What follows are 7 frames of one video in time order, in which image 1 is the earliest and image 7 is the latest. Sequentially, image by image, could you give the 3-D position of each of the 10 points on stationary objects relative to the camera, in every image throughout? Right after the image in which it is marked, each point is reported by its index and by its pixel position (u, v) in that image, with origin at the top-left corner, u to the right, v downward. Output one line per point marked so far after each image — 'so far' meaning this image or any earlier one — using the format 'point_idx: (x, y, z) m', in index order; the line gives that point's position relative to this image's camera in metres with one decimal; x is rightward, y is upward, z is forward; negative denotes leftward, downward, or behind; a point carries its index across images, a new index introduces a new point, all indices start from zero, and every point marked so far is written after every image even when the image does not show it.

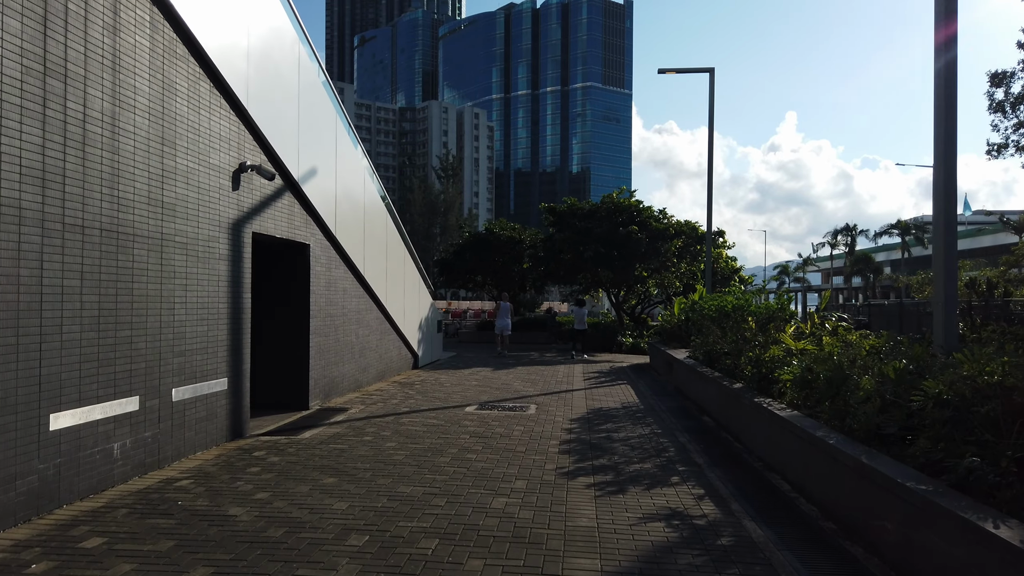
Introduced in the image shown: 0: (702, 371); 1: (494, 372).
0: (+2.9, -1.3, +11.3) m
1: (-0.4, -1.9, +16.8) m
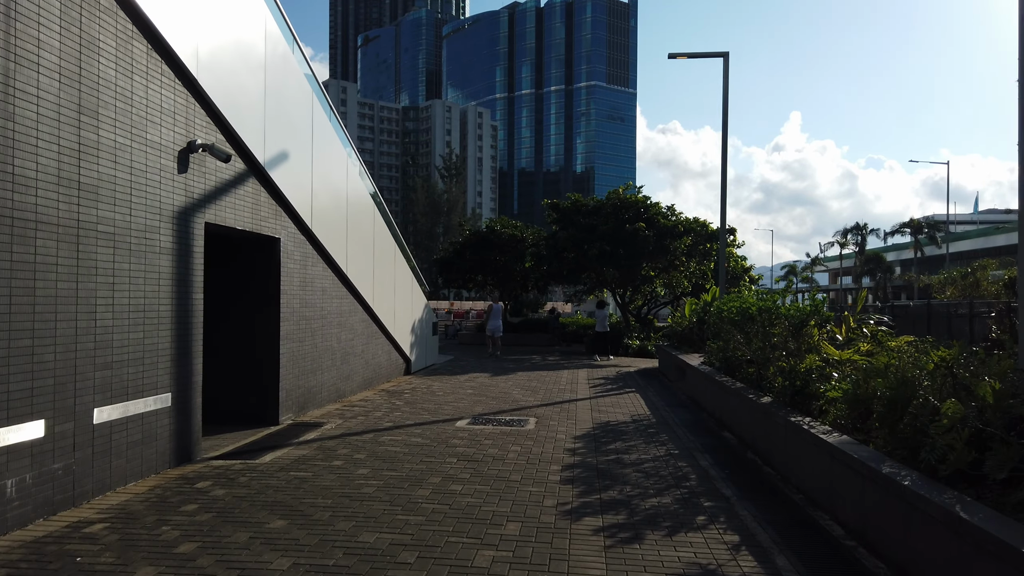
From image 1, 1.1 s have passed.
0: (+2.8, -1.3, +10.1) m
1: (-0.4, -1.9, +15.6) m
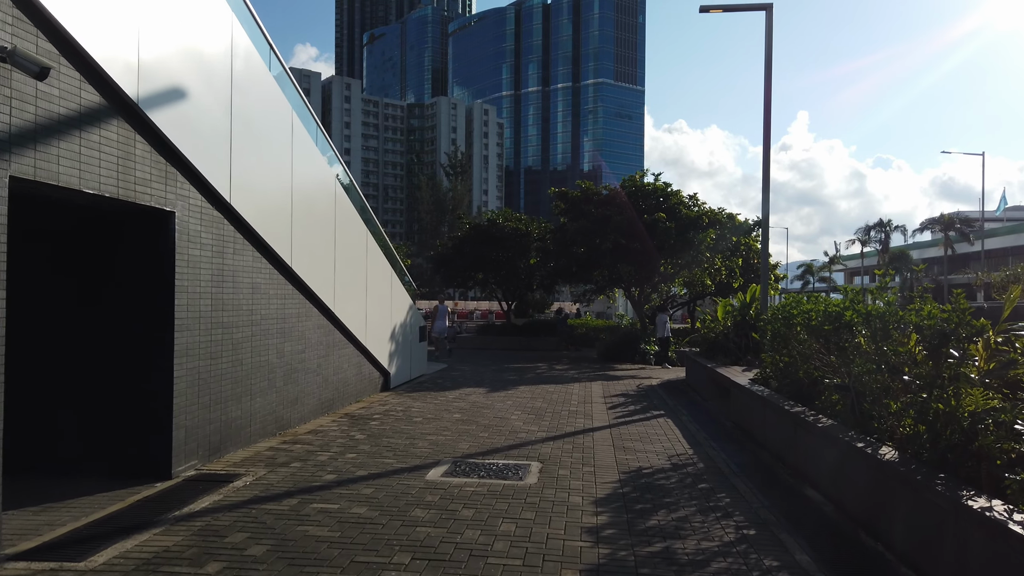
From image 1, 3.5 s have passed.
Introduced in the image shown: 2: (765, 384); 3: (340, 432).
0: (+2.8, -1.2, +7.3) m
1: (-0.4, -1.8, +12.8) m
2: (+3.3, -1.3, +10.0) m
3: (-2.1, -1.7, +9.0) m
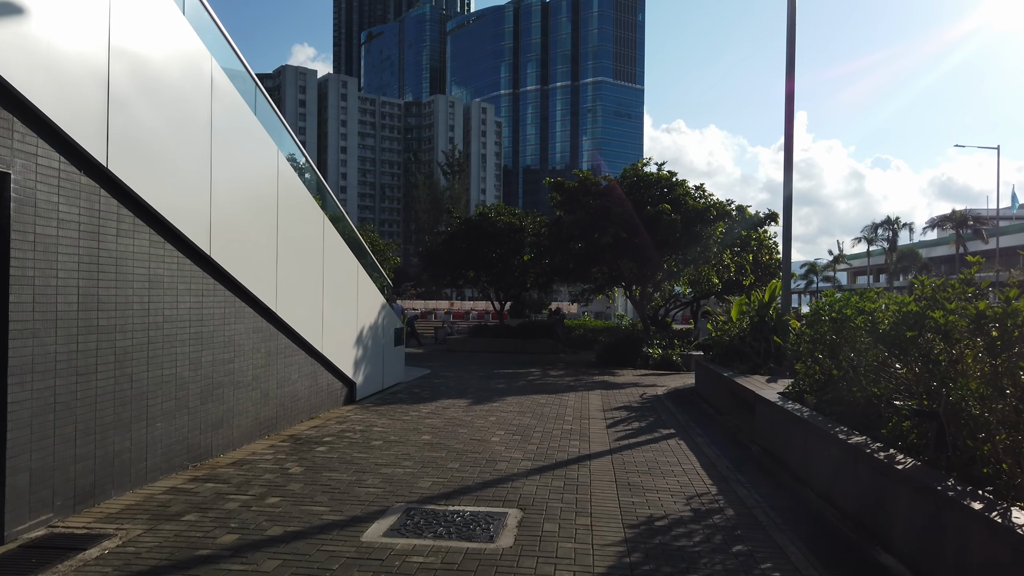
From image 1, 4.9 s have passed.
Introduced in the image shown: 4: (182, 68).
0: (+2.5, -1.2, +5.5) m
1: (-0.7, -1.8, +11.0) m
2: (+3.1, -1.2, +8.2) m
3: (-2.3, -1.7, +7.2) m
4: (-2.9, +1.9, +6.7) m
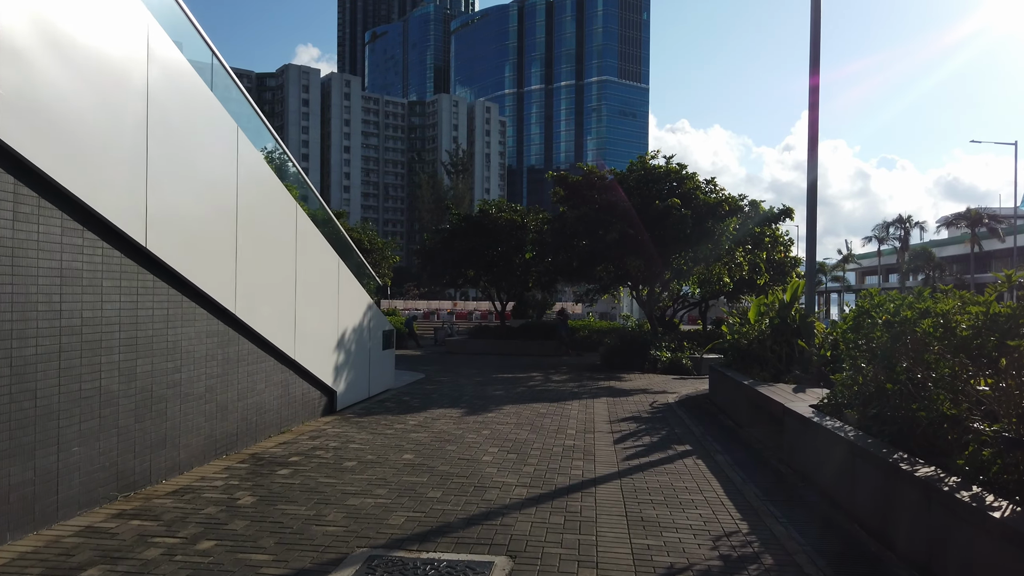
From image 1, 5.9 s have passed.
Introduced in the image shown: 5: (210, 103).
0: (+2.5, -1.2, +4.4) m
1: (-0.7, -1.7, +9.9) m
2: (+3.0, -1.2, +7.1) m
3: (-2.3, -1.6, +6.1) m
4: (-3.0, +2.0, +5.6) m
5: (-2.8, +1.7, +7.1) m
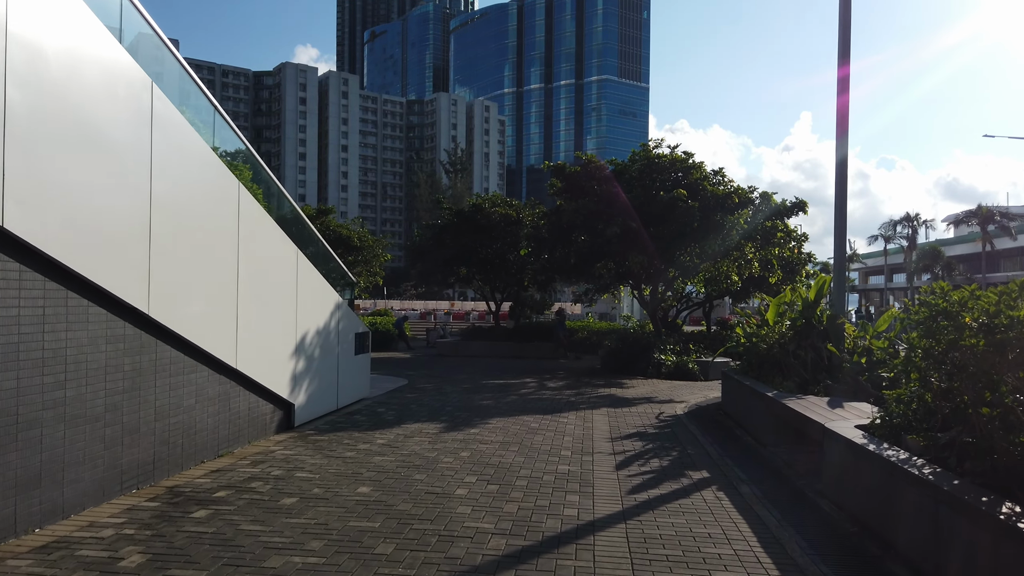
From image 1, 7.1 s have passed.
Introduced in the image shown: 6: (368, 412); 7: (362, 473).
0: (+2.3, -1.1, +2.9) m
1: (-0.9, -1.7, +8.5) m
2: (+2.9, -1.2, +5.7) m
3: (-2.5, -1.6, +4.7) m
4: (-3.1, +2.0, +4.2) m
5: (-3.0, +1.7, +5.7) m
6: (-2.0, -1.7, +10.6) m
7: (-1.3, -1.7, +7.0) m
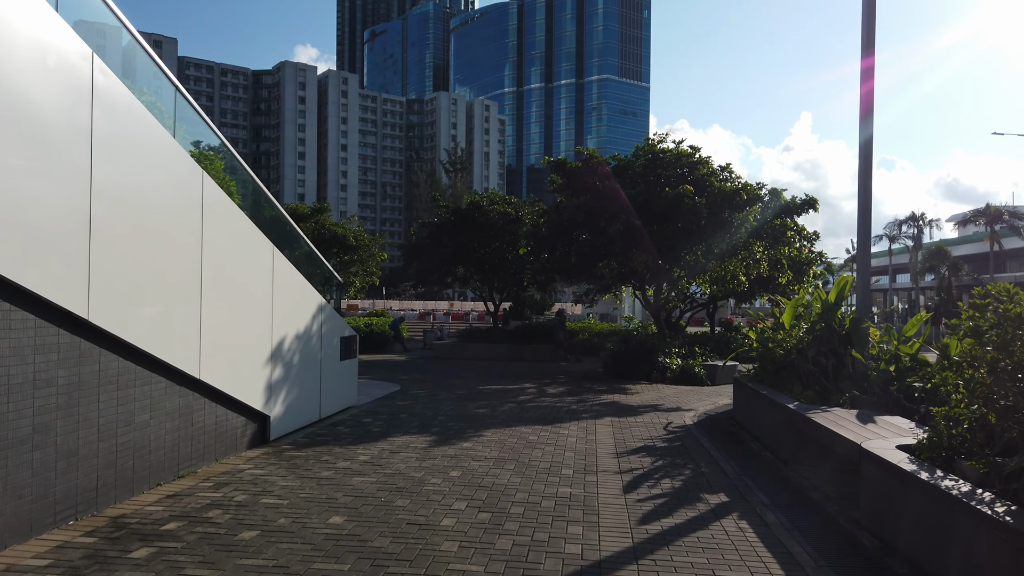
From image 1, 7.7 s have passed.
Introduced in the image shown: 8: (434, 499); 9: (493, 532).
0: (+2.3, -1.1, +2.2) m
1: (-0.9, -1.7, +7.7) m
2: (+2.8, -1.2, +4.9) m
3: (-2.6, -1.6, +3.9) m
4: (-3.2, +2.0, +3.4) m
5: (-3.0, +1.7, +4.9) m
6: (-2.0, -1.7, +9.8) m
7: (-1.4, -1.7, +6.2) m
8: (-0.6, -1.7, +6.1) m
9: (-0.1, -1.7, +5.4) m
